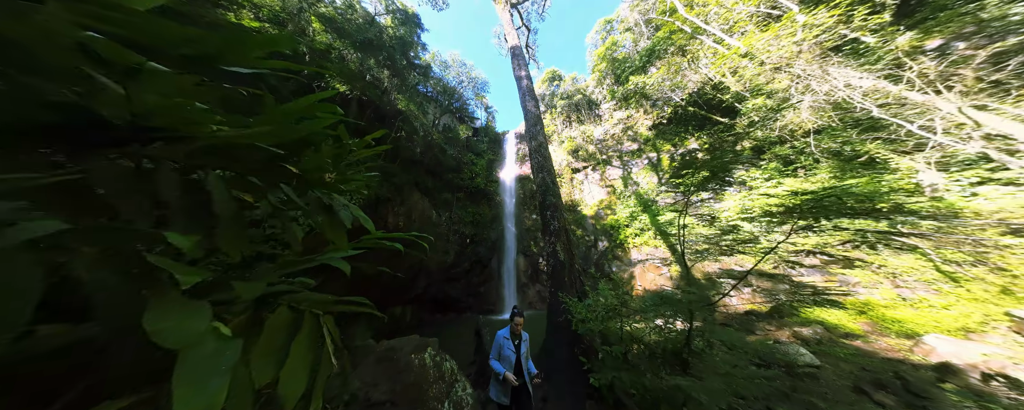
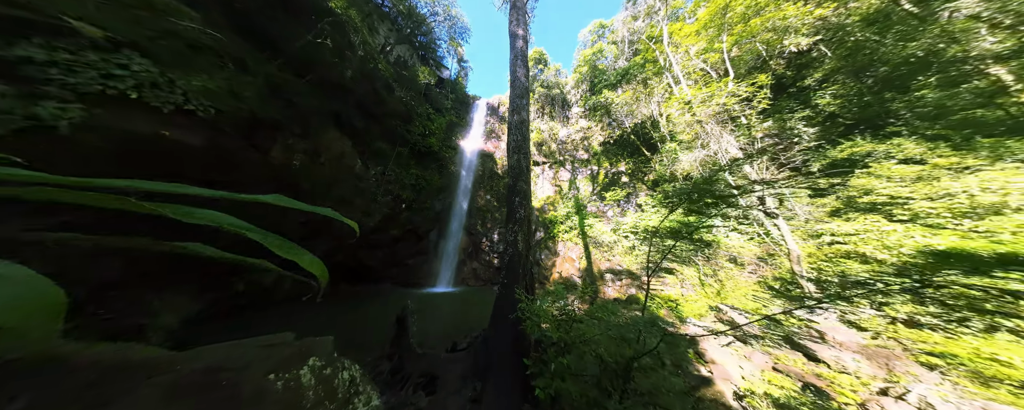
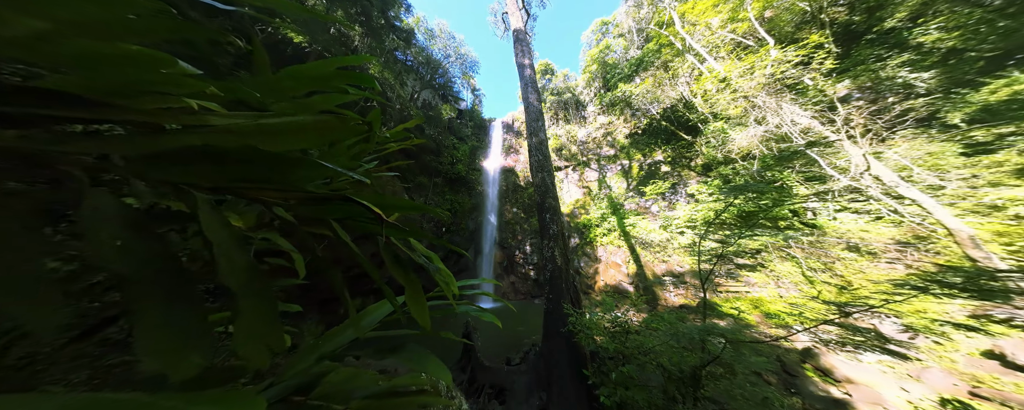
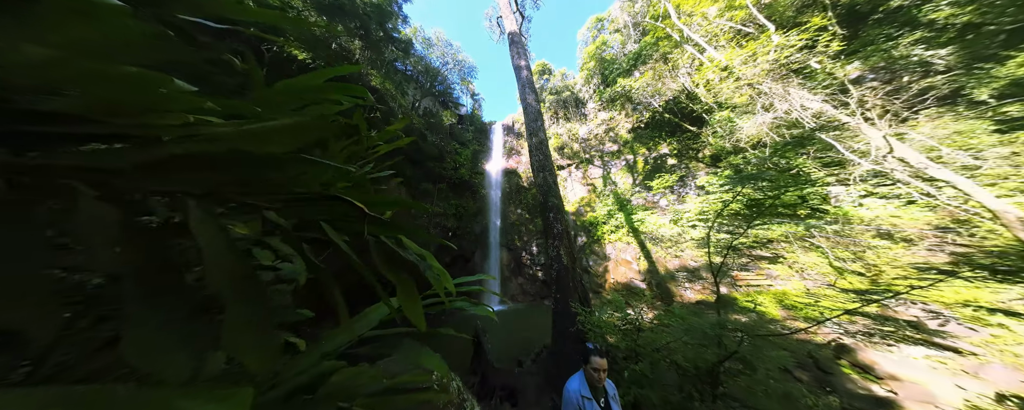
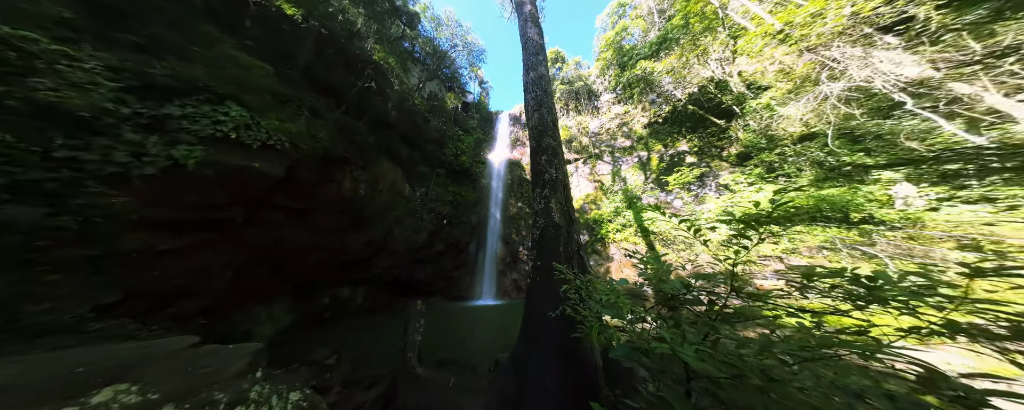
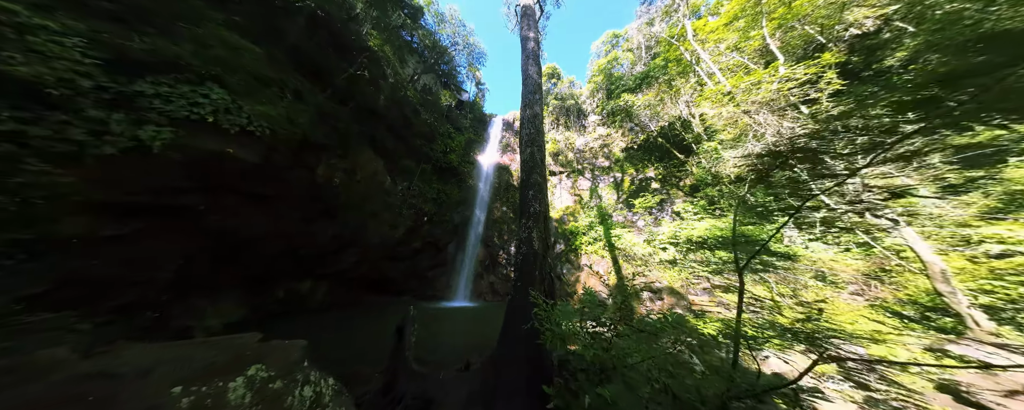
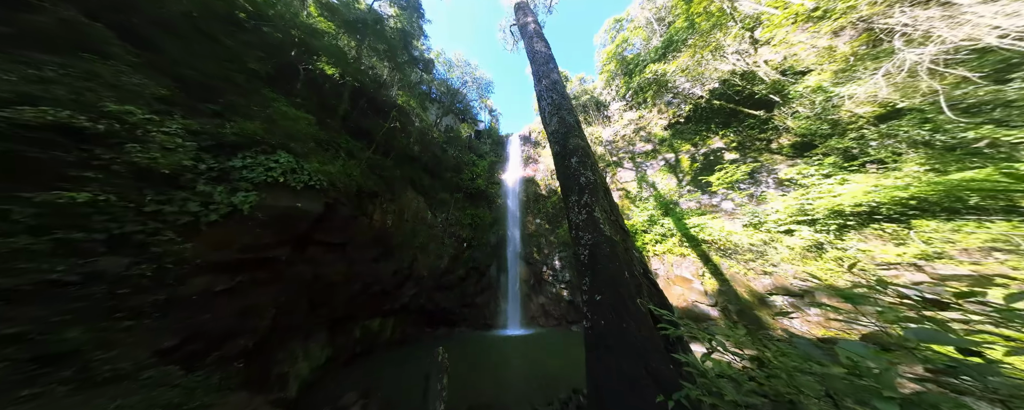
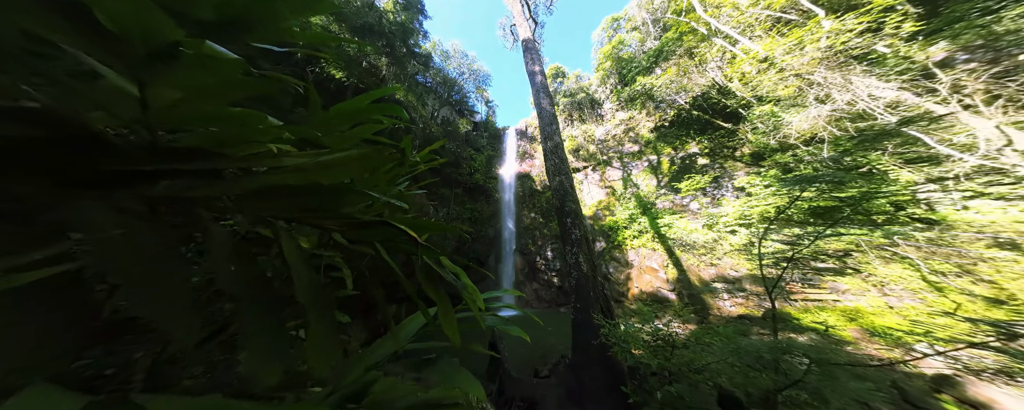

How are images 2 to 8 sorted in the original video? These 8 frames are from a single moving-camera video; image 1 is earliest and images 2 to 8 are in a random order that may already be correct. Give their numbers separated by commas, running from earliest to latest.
4, 8, 3, 2, 6, 5, 7
